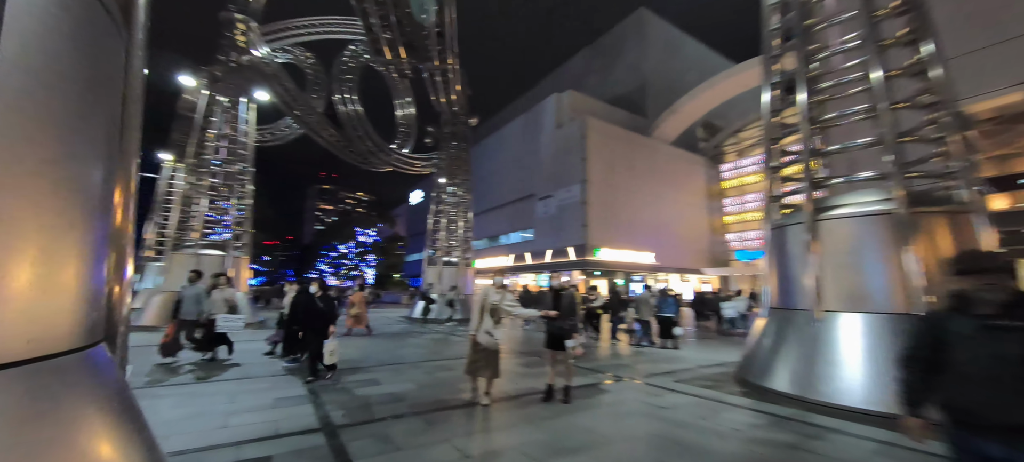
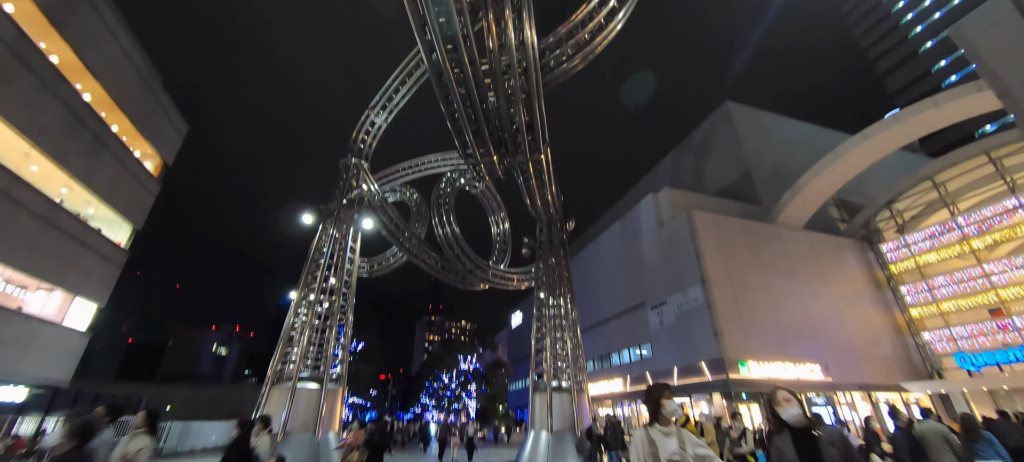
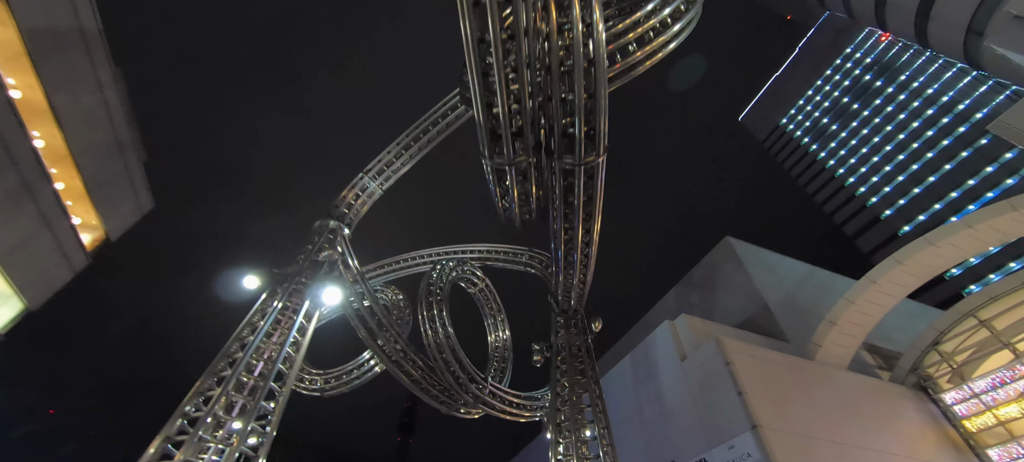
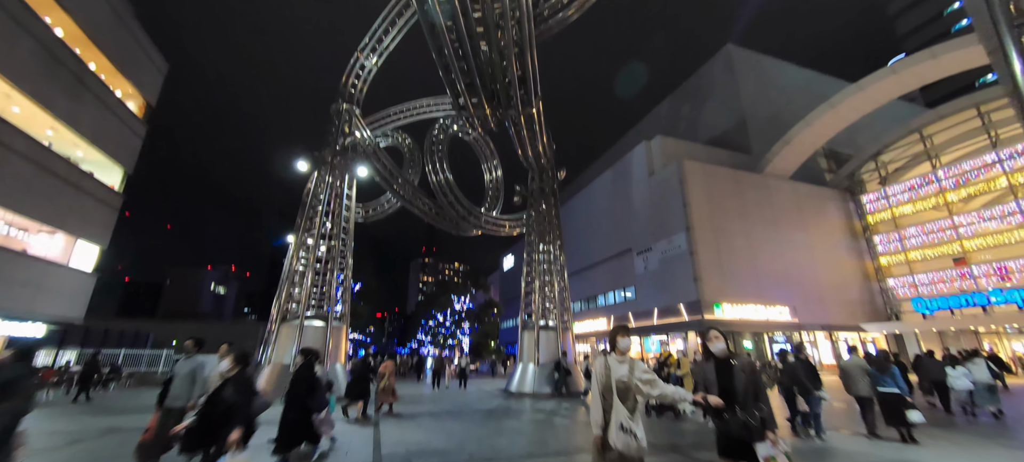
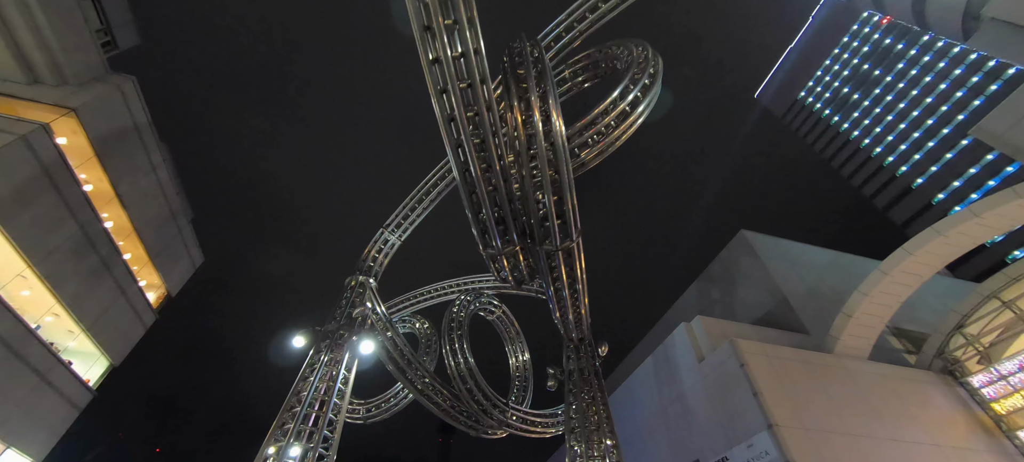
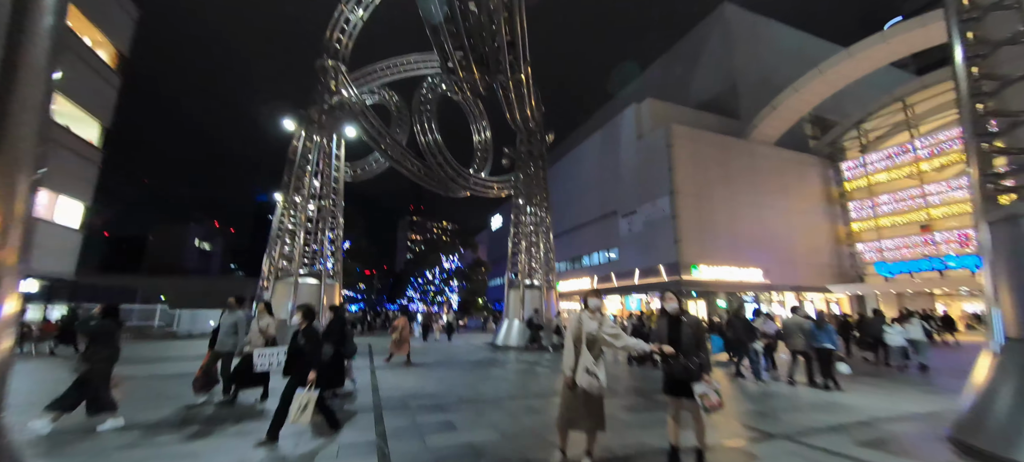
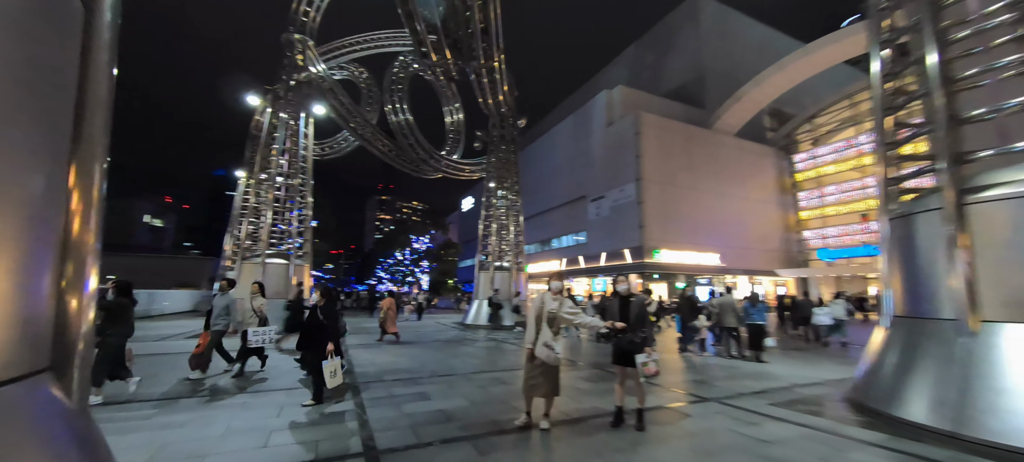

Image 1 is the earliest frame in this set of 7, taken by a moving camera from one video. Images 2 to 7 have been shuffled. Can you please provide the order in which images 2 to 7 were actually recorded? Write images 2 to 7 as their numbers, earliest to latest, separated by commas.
7, 6, 4, 2, 5, 3
